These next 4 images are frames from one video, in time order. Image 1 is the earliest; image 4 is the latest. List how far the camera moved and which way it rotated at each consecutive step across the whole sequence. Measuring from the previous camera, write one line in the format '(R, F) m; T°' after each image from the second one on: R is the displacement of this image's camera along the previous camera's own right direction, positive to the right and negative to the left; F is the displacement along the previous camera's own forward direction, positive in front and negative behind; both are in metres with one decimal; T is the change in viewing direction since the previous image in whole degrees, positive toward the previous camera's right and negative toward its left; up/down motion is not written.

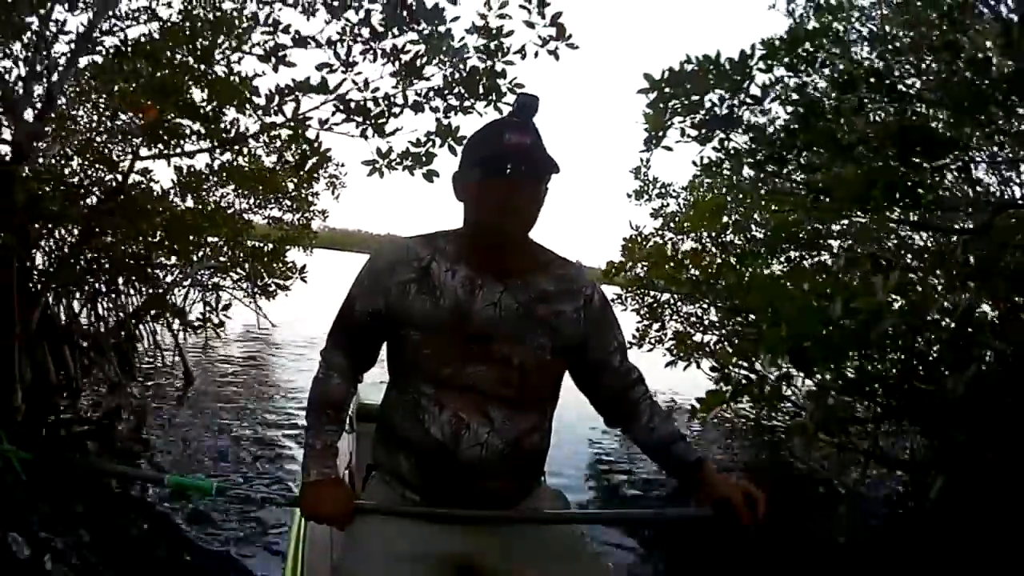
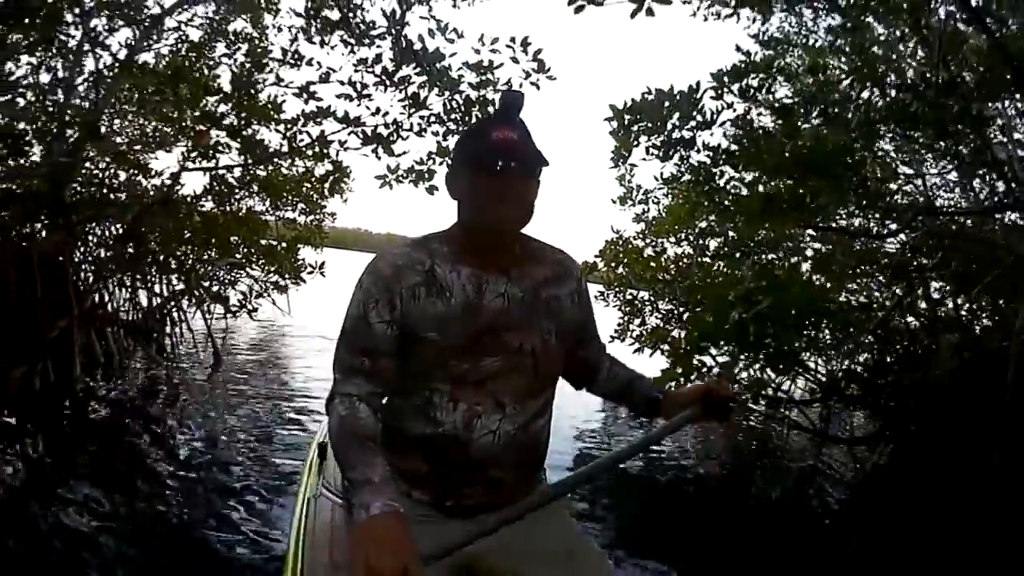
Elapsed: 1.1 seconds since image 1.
(+0.4, -0.5) m; -4°
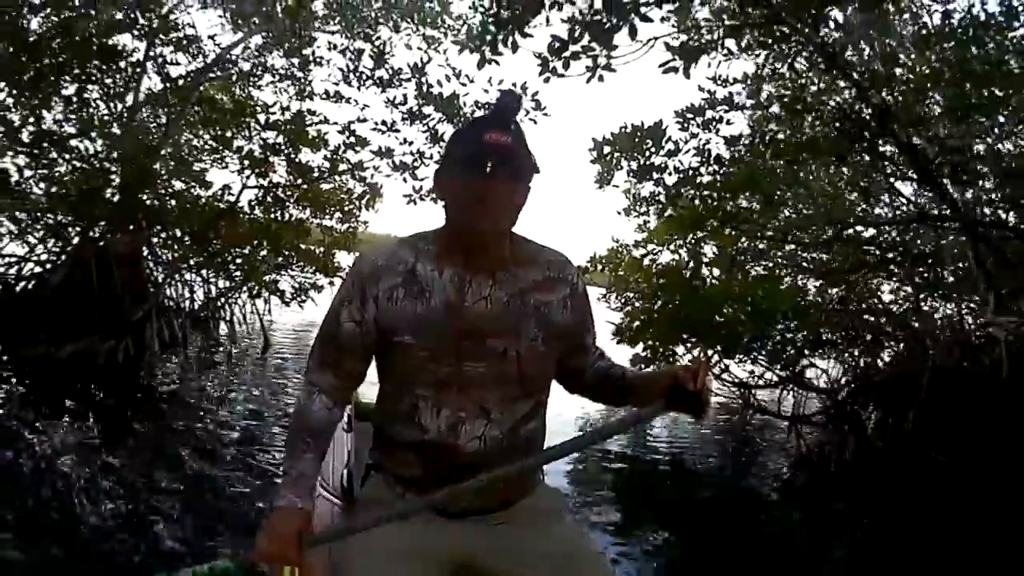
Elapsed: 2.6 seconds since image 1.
(+0.7, -0.6) m; -8°
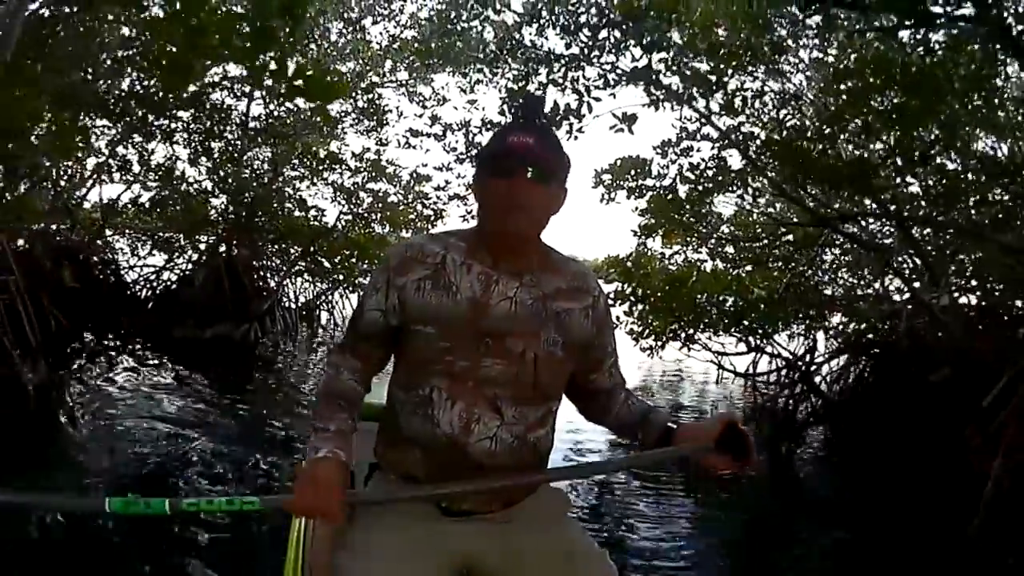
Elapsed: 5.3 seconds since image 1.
(+1.0, -1.2) m; -11°
